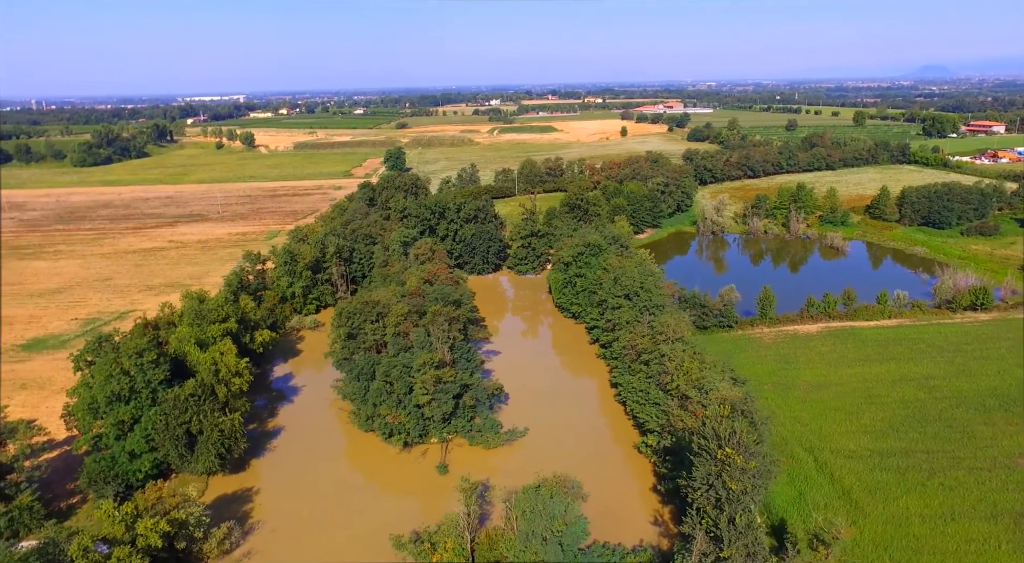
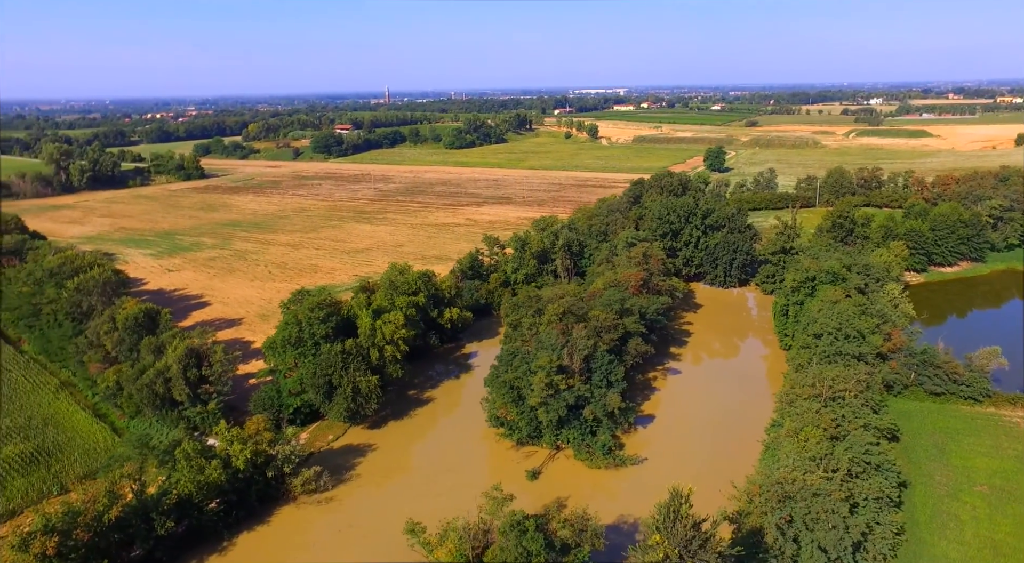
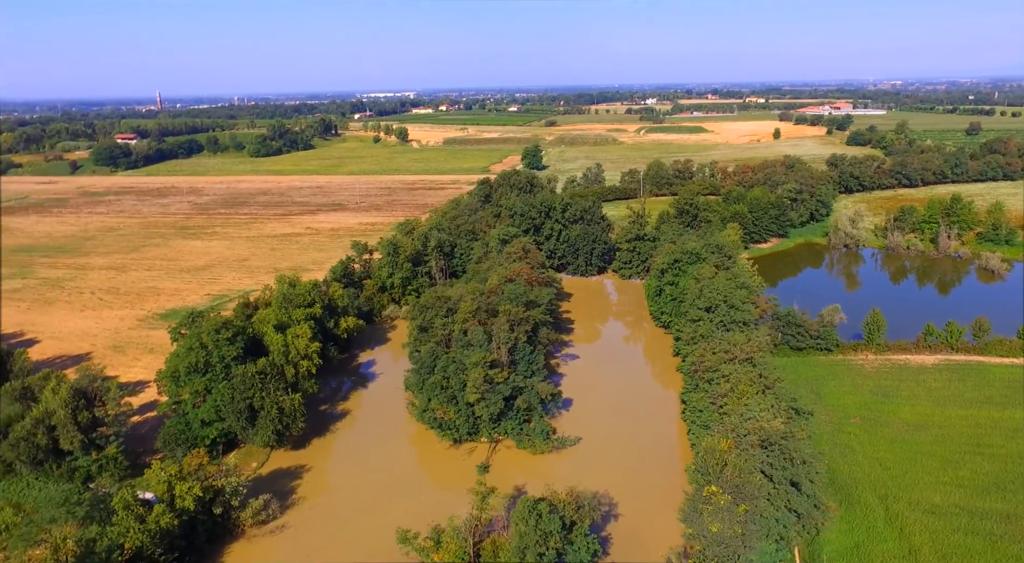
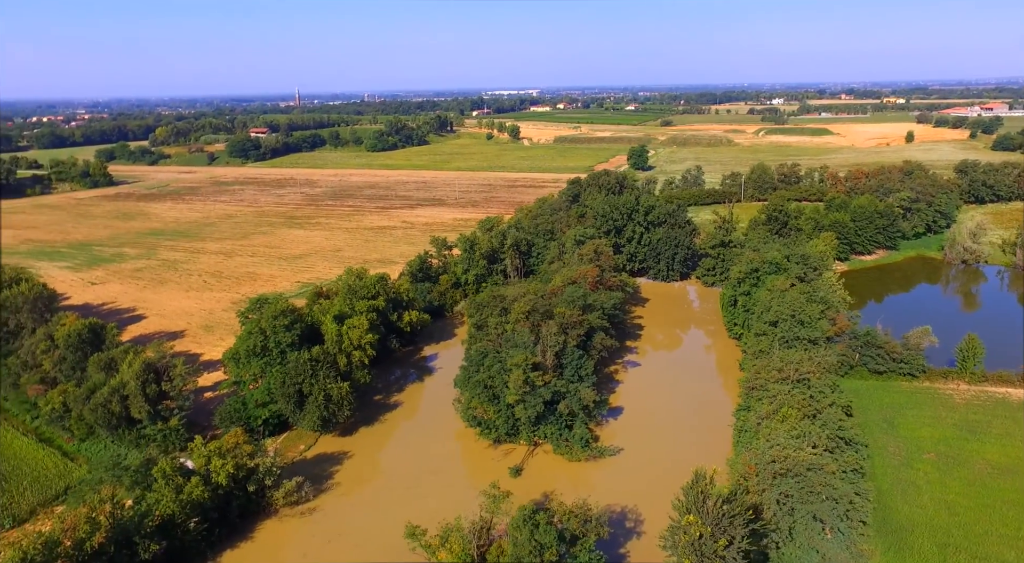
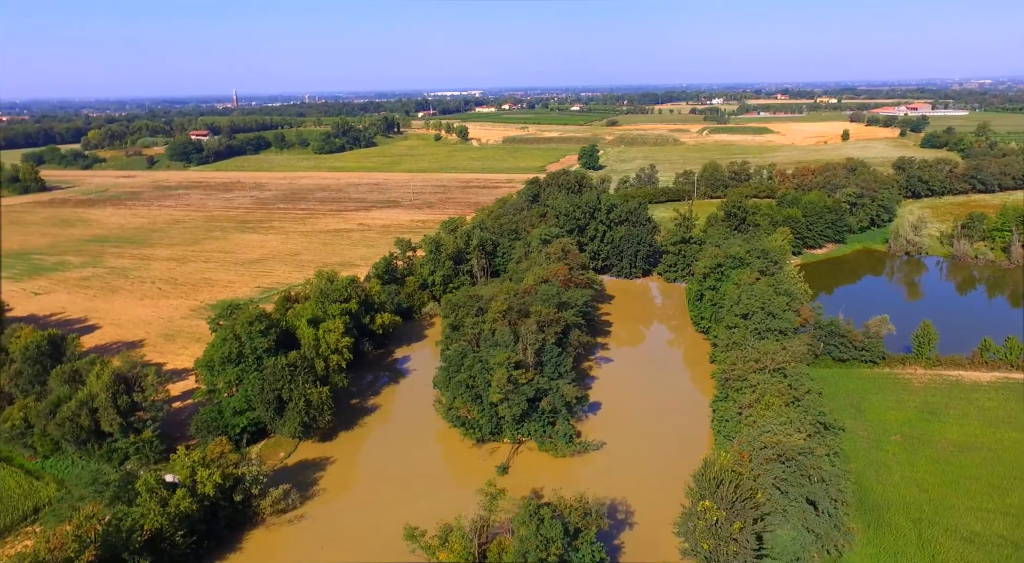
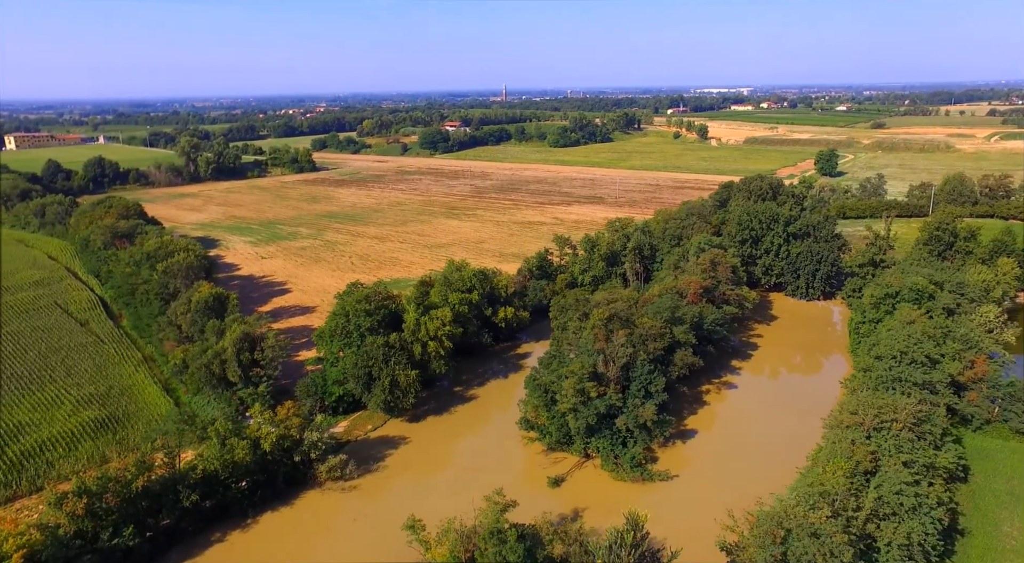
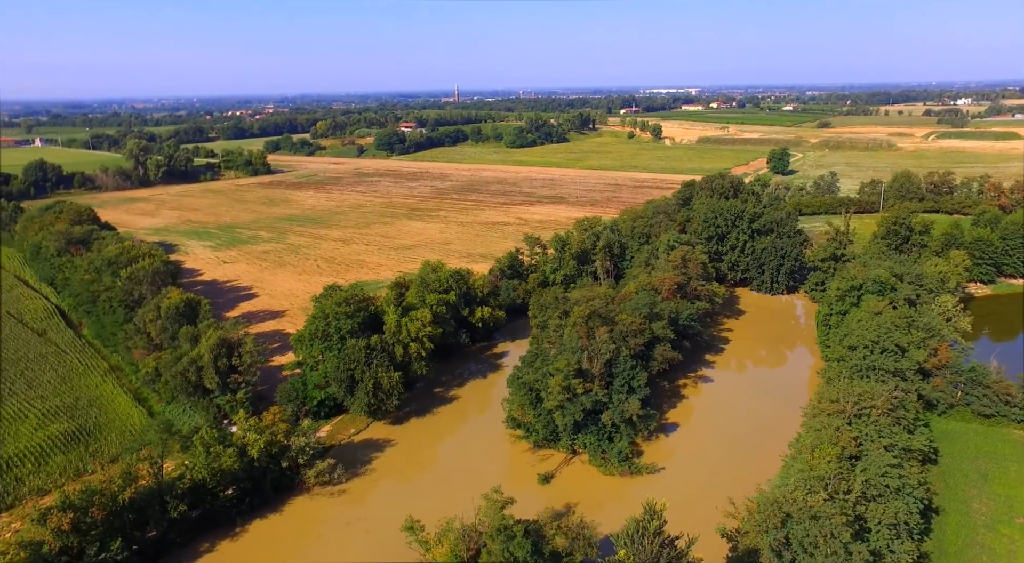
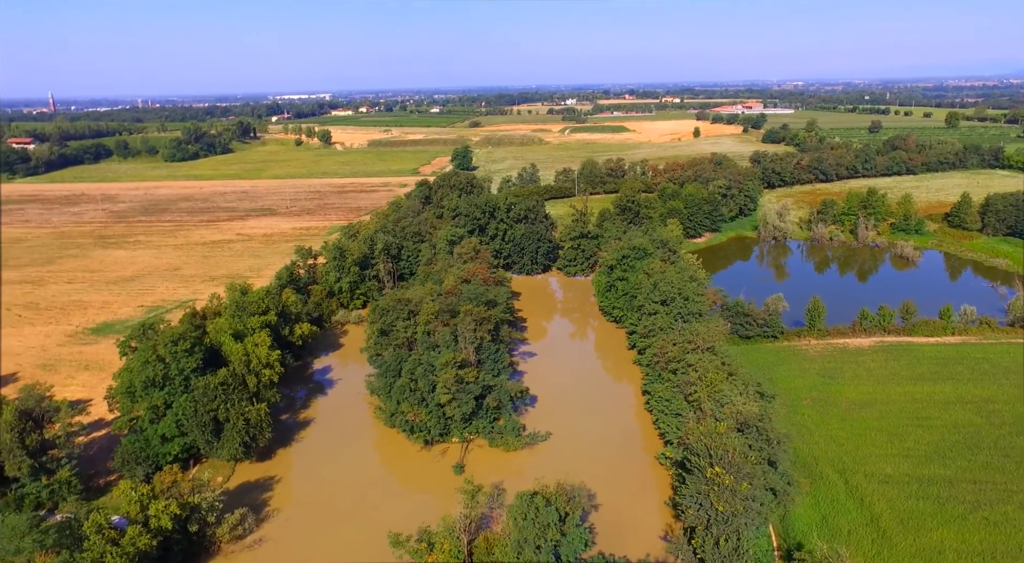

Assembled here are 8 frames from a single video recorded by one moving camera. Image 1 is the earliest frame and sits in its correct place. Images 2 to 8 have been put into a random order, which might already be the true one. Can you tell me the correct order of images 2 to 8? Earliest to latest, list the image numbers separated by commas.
8, 3, 5, 4, 2, 7, 6
